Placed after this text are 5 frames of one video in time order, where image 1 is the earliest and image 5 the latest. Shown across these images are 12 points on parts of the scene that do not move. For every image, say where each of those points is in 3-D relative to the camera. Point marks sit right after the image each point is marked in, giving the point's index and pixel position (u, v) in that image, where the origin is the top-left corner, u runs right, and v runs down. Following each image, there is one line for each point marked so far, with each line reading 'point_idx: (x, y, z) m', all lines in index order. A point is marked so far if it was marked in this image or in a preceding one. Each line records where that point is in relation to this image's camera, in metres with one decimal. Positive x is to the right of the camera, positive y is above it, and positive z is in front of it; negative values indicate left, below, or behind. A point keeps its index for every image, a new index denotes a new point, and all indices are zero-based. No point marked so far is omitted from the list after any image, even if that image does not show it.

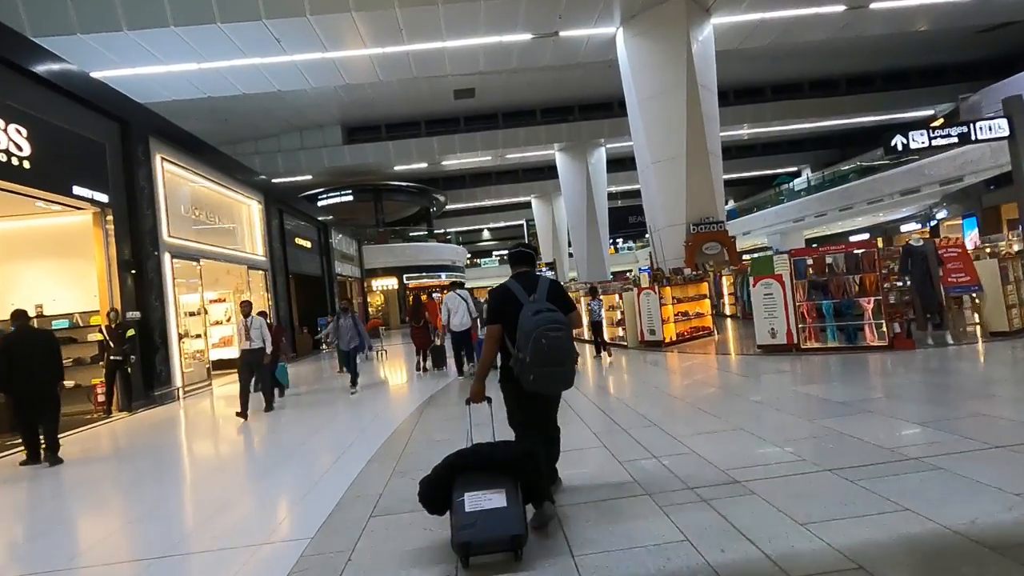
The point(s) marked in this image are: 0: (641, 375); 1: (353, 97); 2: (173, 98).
0: (+1.9, -1.3, +7.7) m
1: (-5.9, +7.2, +20.2) m
2: (-9.8, +5.5, +15.6) m
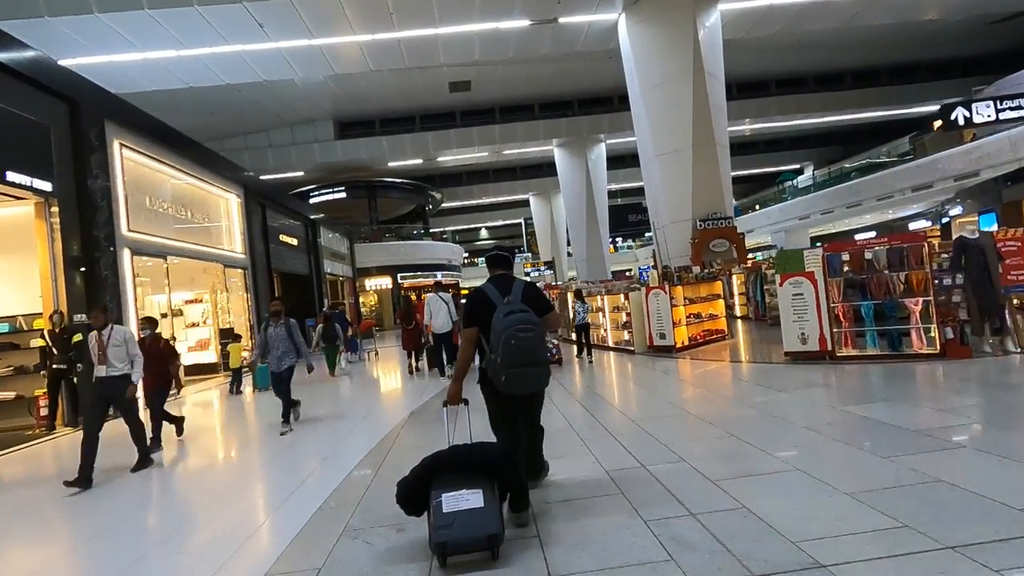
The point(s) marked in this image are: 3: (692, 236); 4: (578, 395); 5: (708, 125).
0: (+1.8, -1.3, +7.0) m
1: (-6.0, +7.2, +19.5) m
2: (-9.9, +5.5, +14.9) m
3: (+4.2, +1.2, +12.4) m
4: (+0.9, -1.4, +7.0) m
5: (+4.5, +3.7, +12.3) m
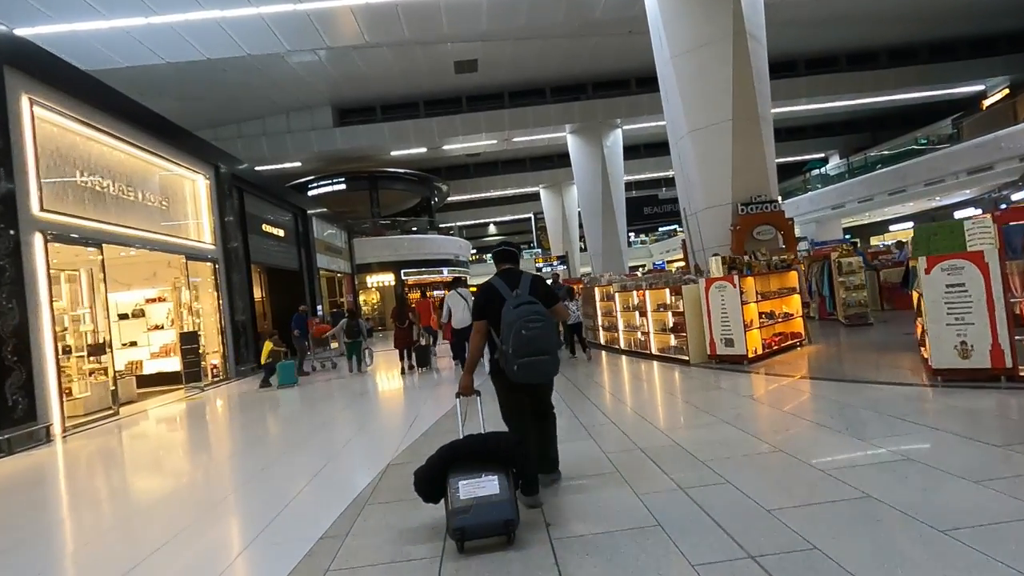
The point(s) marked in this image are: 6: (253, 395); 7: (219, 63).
0: (+2.0, -1.2, +5.5) m
1: (-5.6, +7.3, +18.0) m
2: (-9.6, +5.6, +13.5) m
3: (+4.4, +1.3, +10.9) m
4: (+1.1, -1.3, +5.4) m
5: (+4.7, +3.8, +10.7) m
6: (-5.0, -2.0, +10.1) m
7: (-8.5, +6.6, +15.7) m
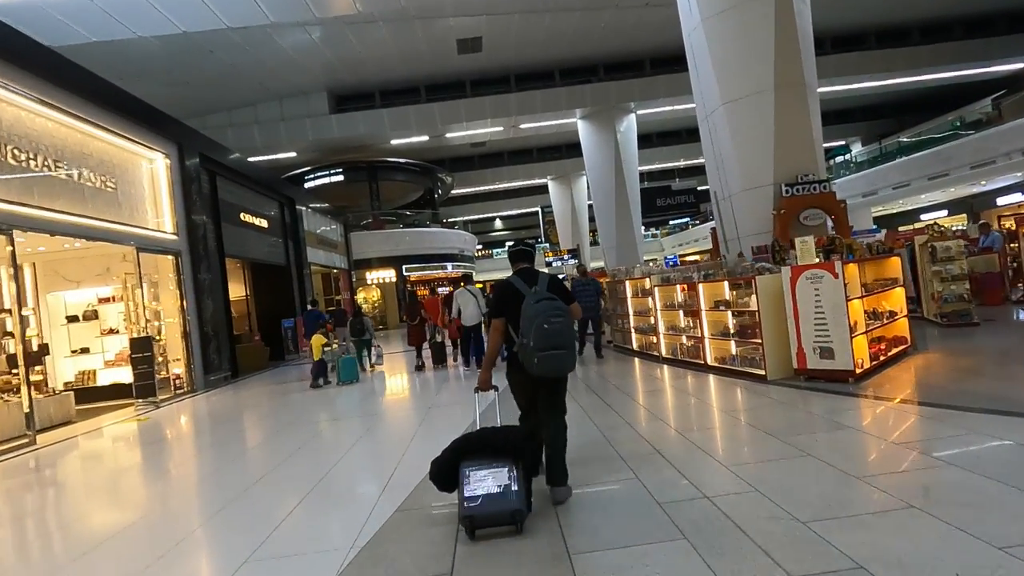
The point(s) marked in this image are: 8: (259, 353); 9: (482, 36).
0: (+2.1, -1.1, +4.2) m
1: (-5.4, +7.4, +16.7) m
2: (-9.4, +5.6, +12.3) m
3: (+4.6, +1.4, +9.5) m
4: (+1.2, -1.3, +4.1) m
5: (+4.9, +3.9, +9.3) m
6: (-4.8, -2.0, +8.9) m
7: (-8.3, +6.6, +14.5) m
8: (-6.3, -1.6, +13.1) m
9: (-0.9, +8.0, +17.1) m
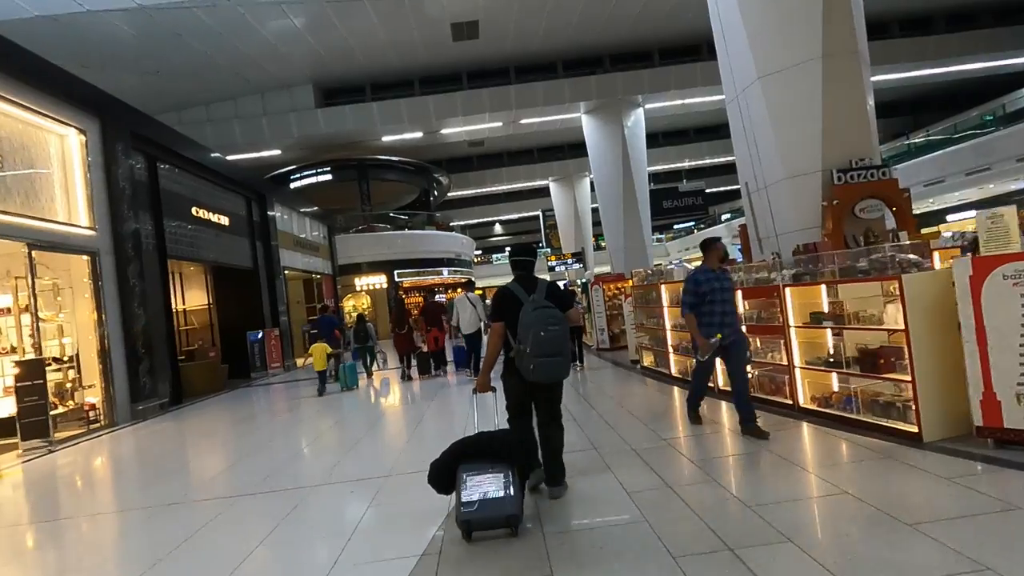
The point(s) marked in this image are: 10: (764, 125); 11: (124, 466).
0: (+2.1, -1.2, +2.7) m
1: (-5.4, +7.2, +15.3) m
2: (-9.5, +5.4, +10.9) m
3: (+4.6, +1.4, +8.0) m
4: (+1.2, -1.3, +2.6) m
5: (+4.9, +3.9, +7.8) m
6: (-4.8, -2.1, +7.4) m
7: (-8.4, +6.4, +13.1) m
8: (-6.3, -1.8, +11.6) m
9: (-1.0, +7.8, +15.7) m
10: (+4.0, +2.5, +8.4) m
11: (-4.5, -2.1, +6.3) m
